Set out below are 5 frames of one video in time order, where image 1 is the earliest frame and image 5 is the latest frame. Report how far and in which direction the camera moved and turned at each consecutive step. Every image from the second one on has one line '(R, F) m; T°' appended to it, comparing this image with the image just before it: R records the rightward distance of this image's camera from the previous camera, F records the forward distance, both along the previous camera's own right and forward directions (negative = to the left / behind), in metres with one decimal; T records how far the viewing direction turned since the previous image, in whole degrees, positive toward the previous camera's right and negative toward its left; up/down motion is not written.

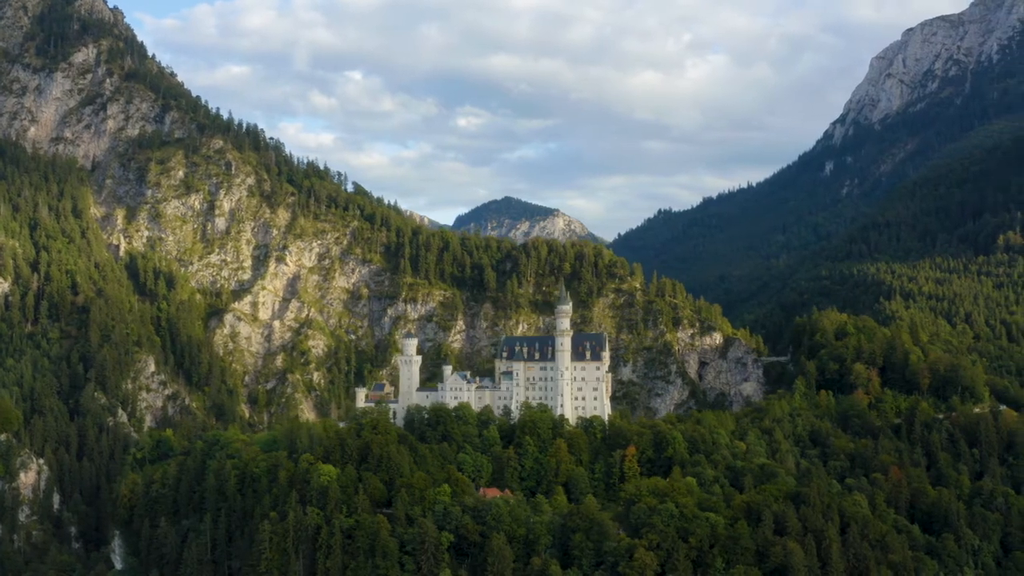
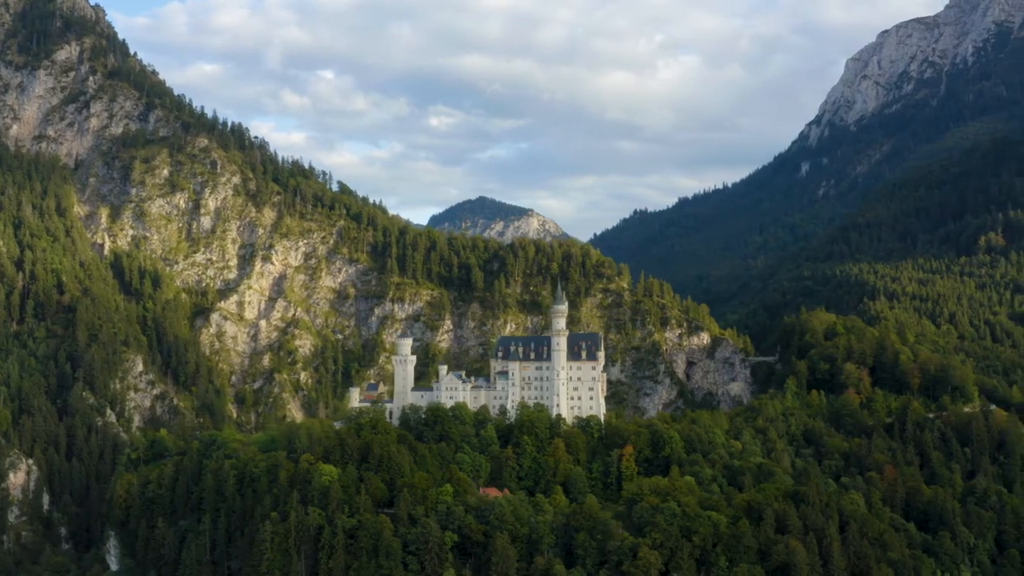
(-2.1, -0.1) m; +1°
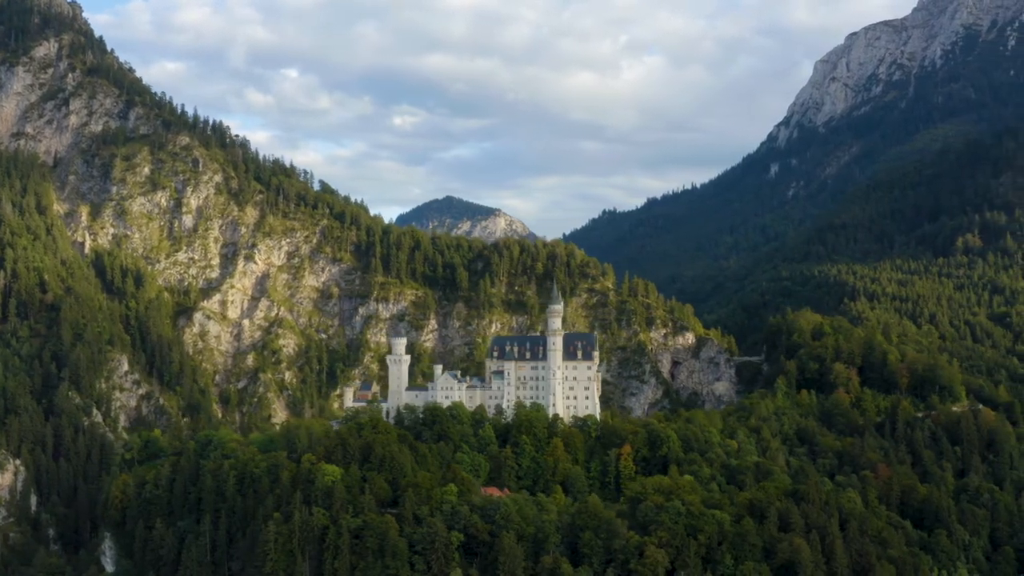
(-2.8, -0.2) m; +2°
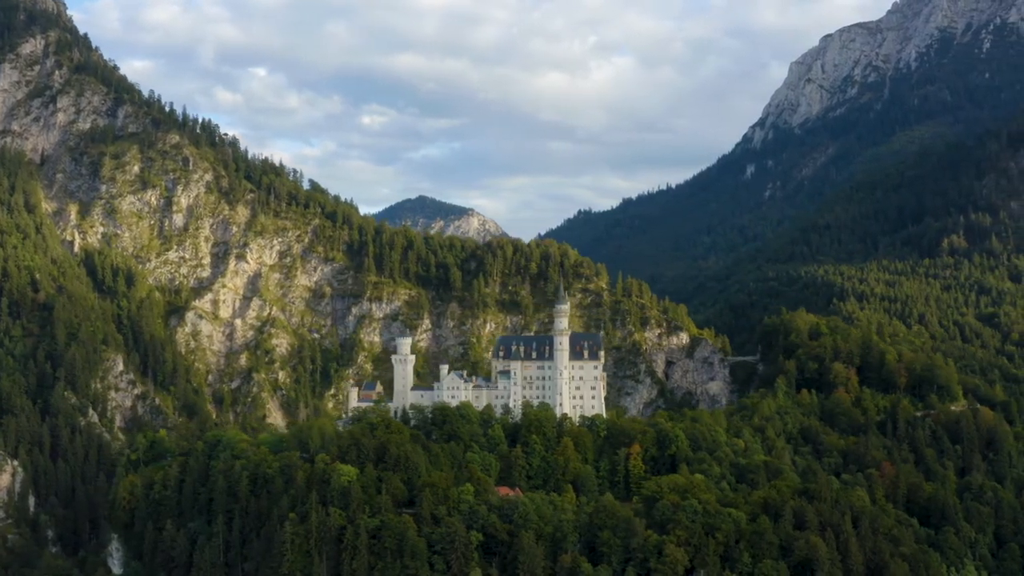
(-3.4, -0.2) m; +1°
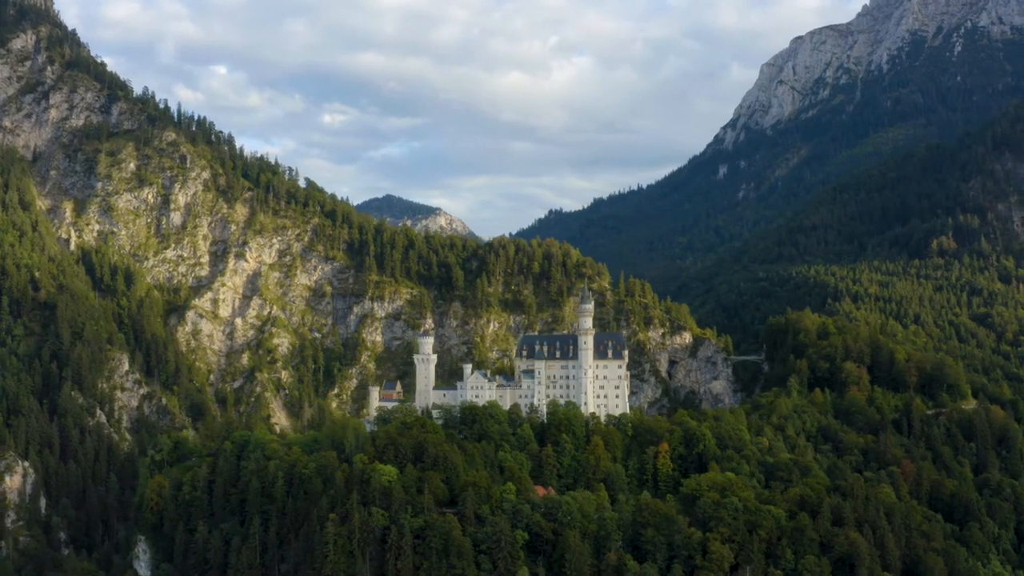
(-5.8, -0.3) m; +2°
